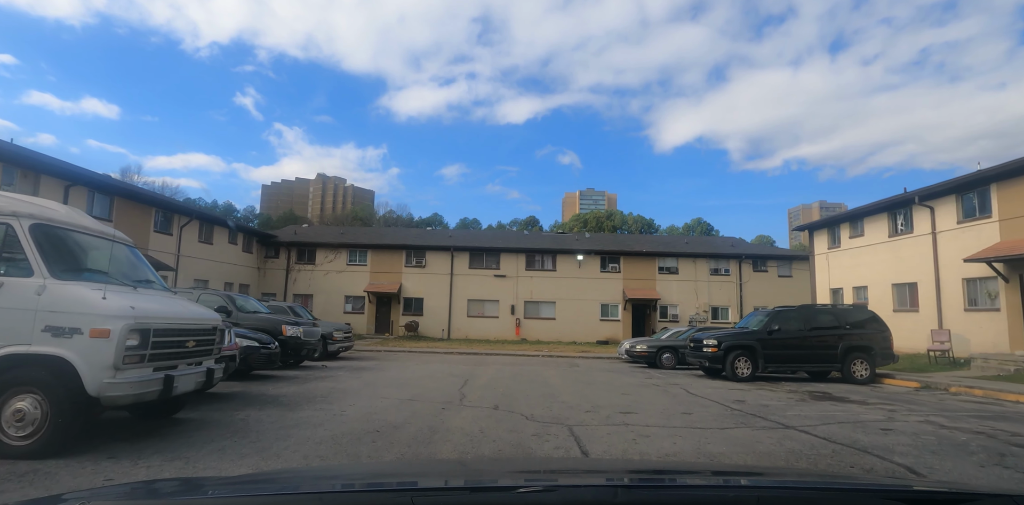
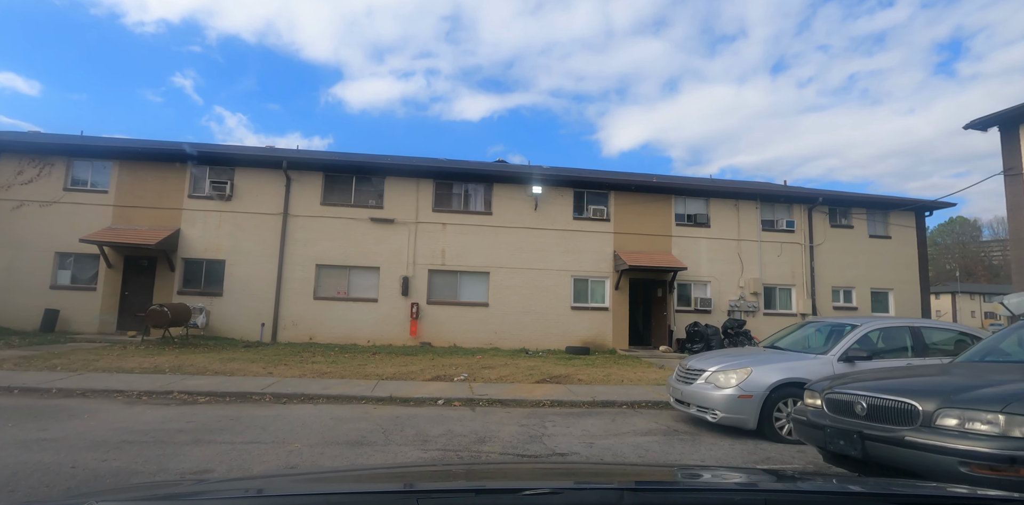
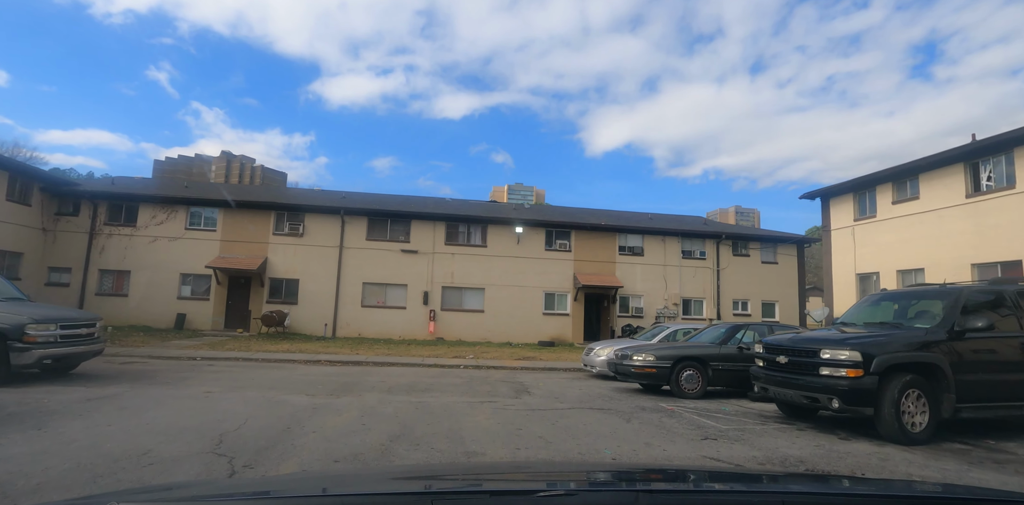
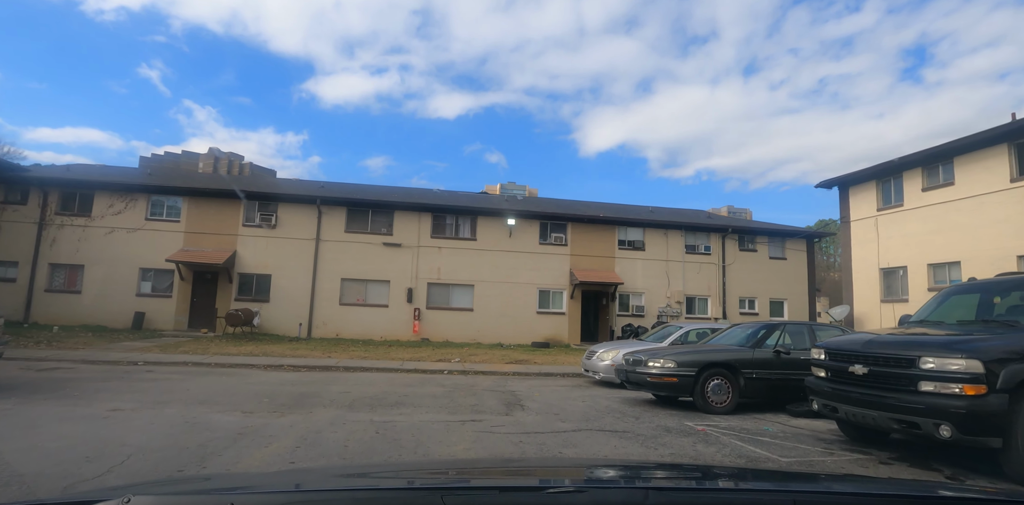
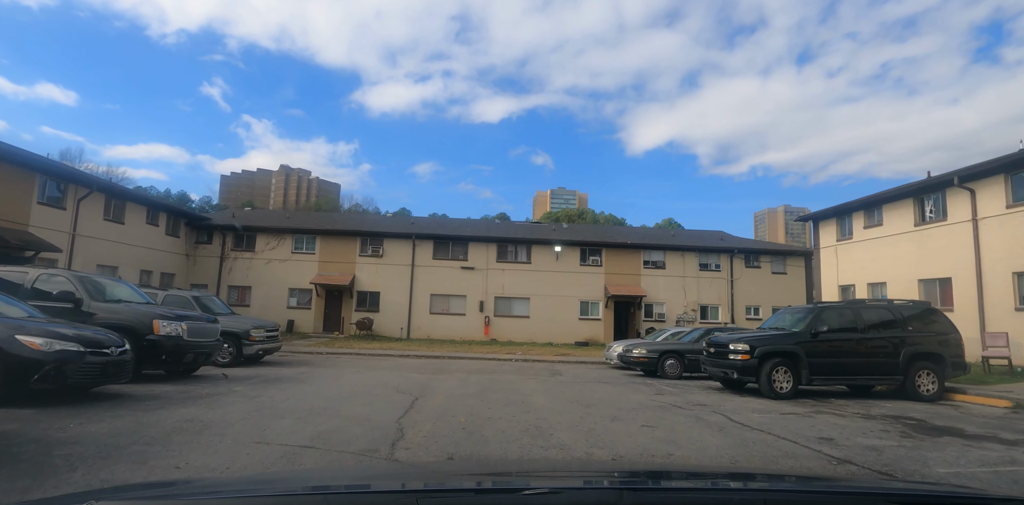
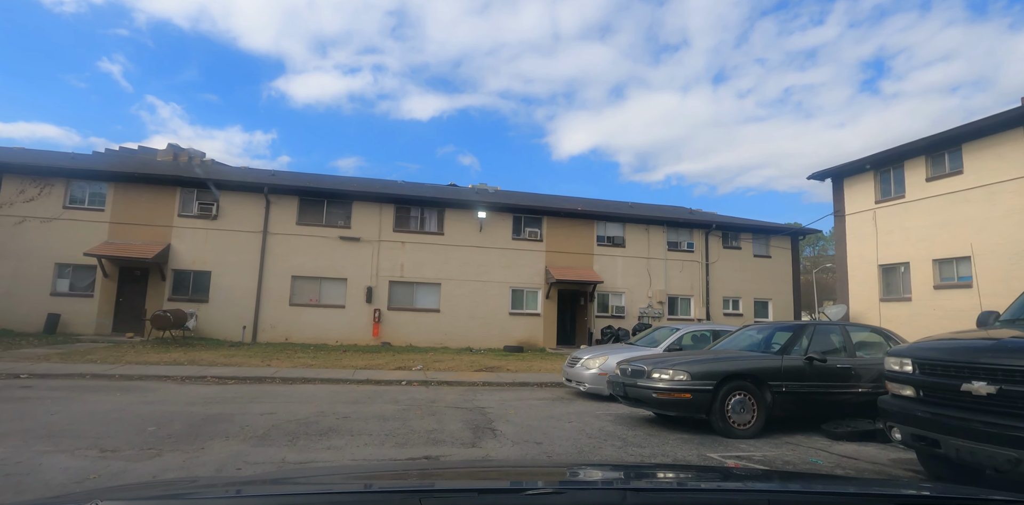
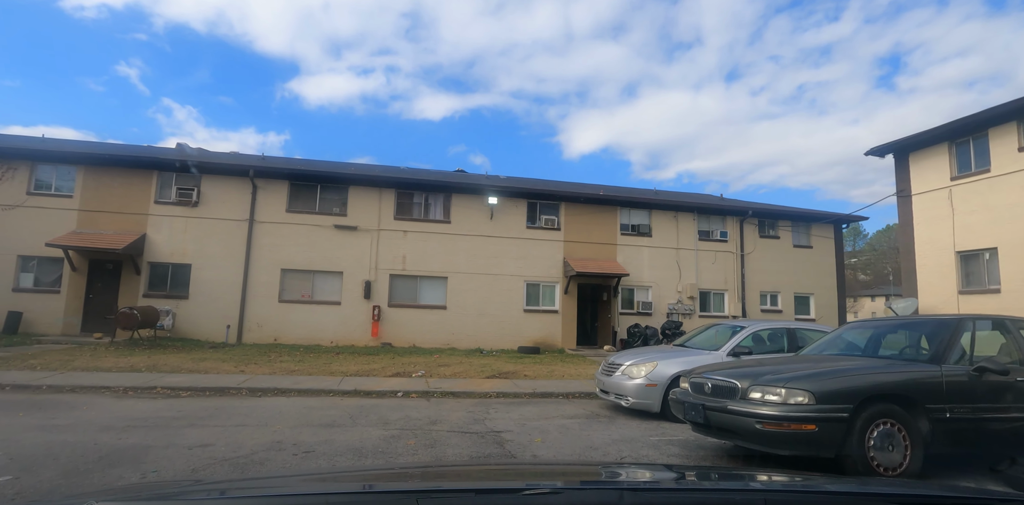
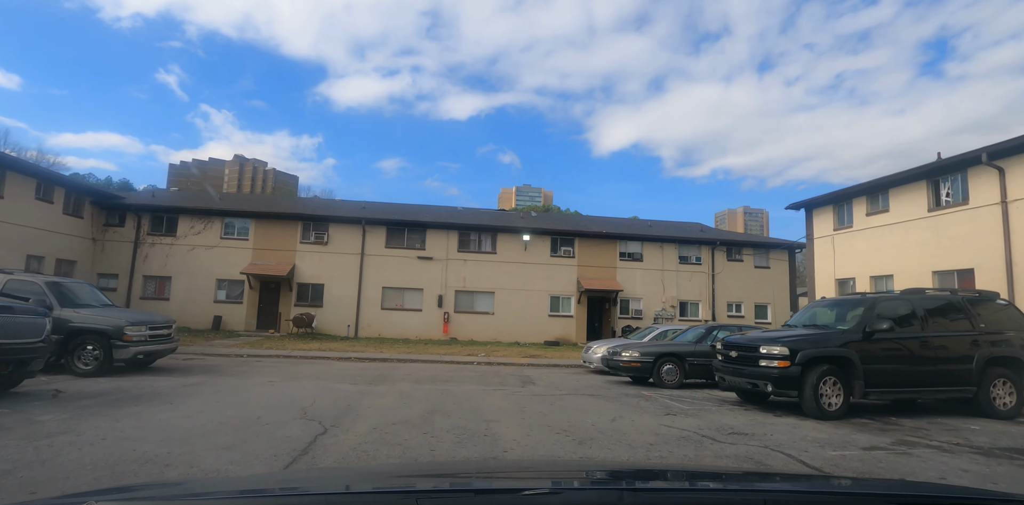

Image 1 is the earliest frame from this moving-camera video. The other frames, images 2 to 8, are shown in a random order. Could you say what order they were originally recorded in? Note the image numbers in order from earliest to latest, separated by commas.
5, 8, 3, 4, 6, 7, 2
